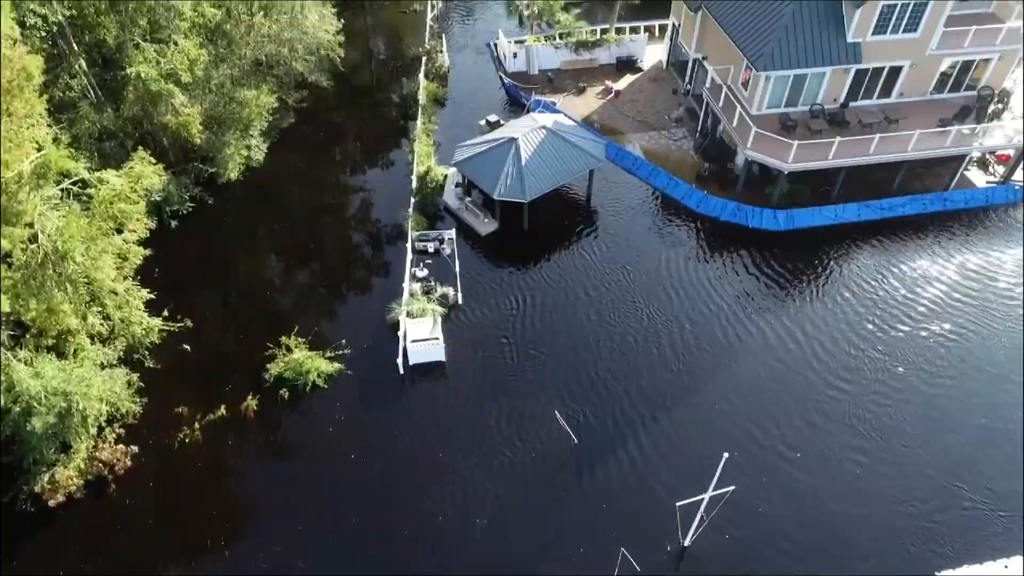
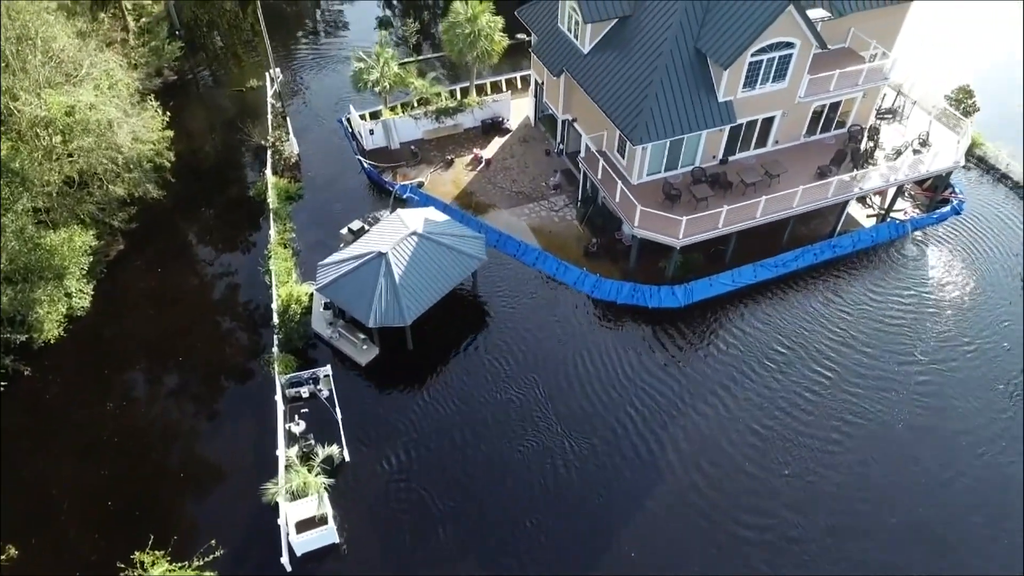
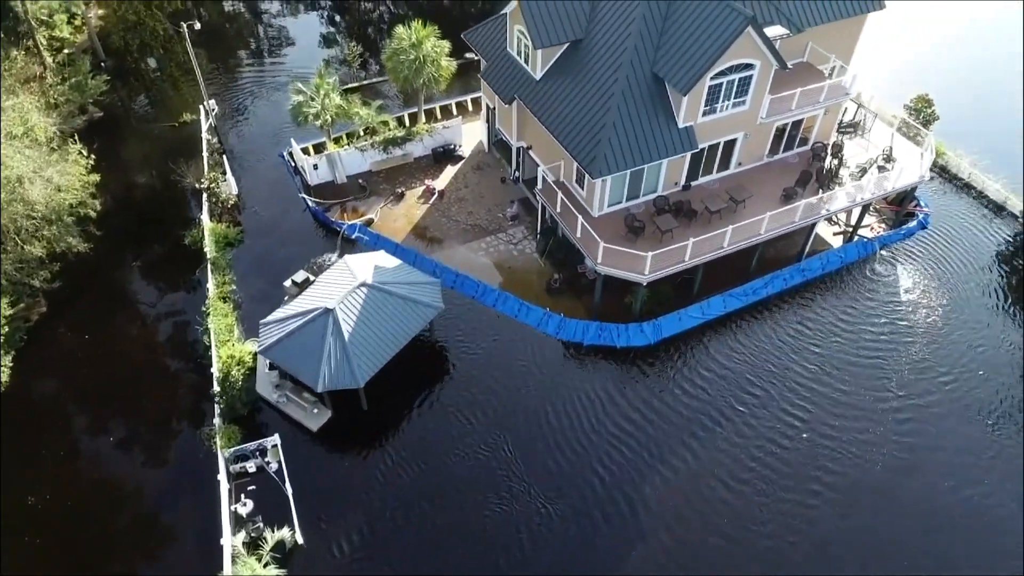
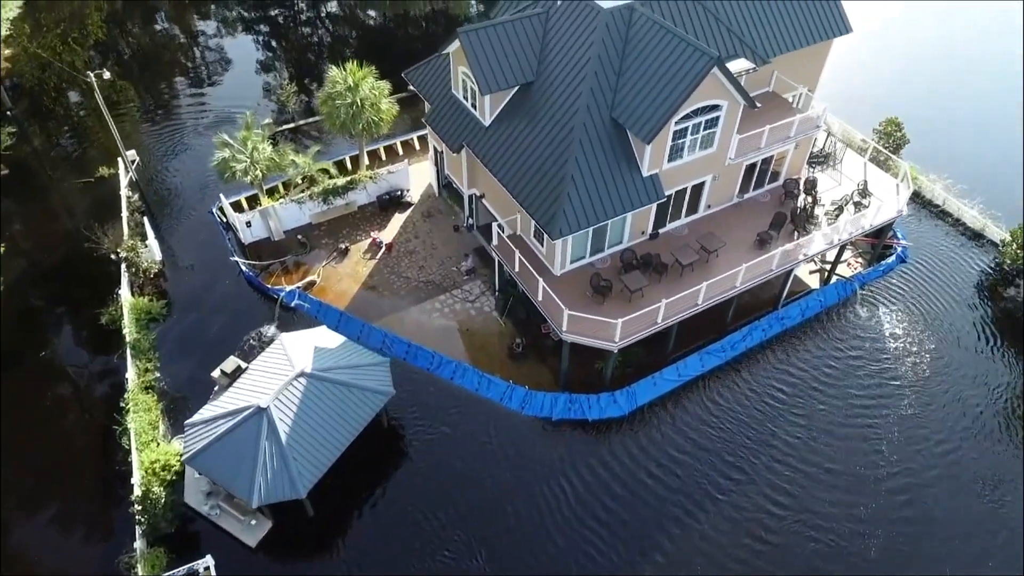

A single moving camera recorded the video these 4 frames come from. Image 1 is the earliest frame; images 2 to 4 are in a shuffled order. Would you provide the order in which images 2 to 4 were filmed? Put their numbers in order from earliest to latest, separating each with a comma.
2, 3, 4
